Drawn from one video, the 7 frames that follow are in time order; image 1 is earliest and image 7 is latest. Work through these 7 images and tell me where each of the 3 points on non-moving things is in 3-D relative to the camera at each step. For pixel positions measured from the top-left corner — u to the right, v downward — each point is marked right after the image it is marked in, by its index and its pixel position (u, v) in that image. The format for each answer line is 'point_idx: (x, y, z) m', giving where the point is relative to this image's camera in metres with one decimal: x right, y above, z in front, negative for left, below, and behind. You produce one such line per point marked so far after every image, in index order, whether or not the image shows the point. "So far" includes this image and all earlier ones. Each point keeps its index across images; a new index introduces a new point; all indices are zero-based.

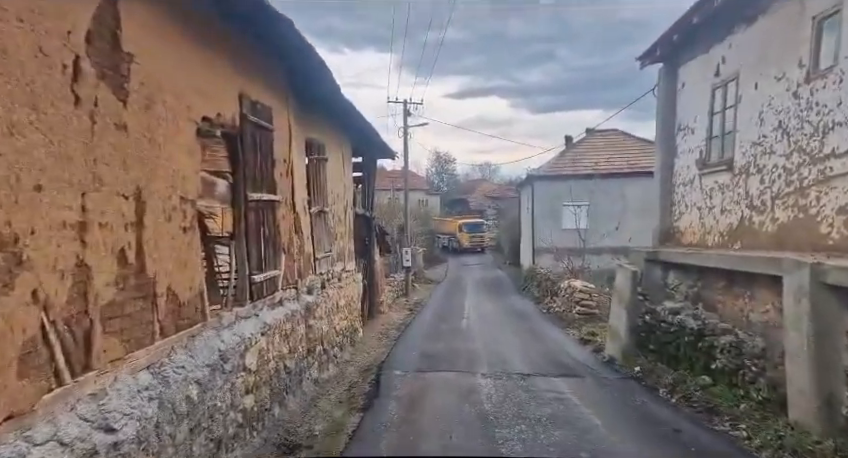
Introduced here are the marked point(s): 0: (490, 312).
0: (+1.8, -2.3, +16.1) m
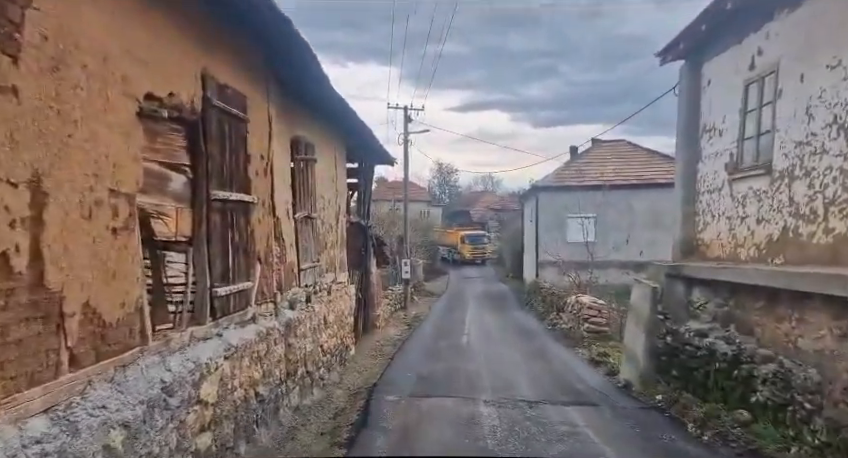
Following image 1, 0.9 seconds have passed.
0: (+1.8, -2.6, +15.3) m
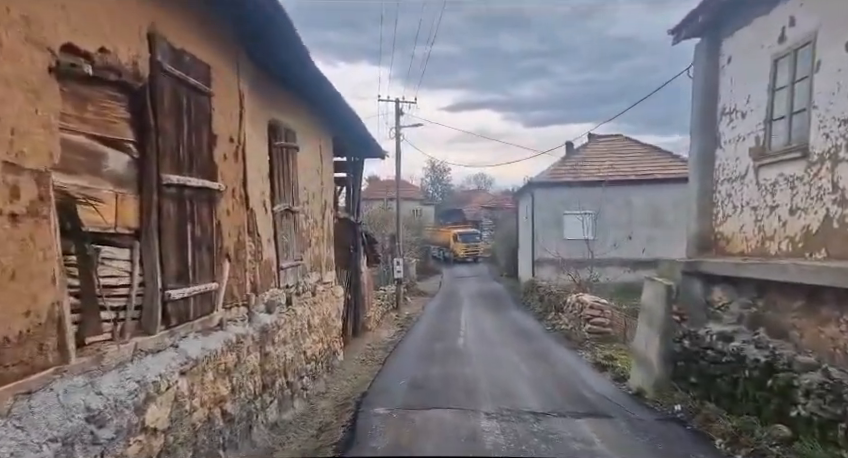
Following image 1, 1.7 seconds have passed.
0: (+1.6, -2.5, +14.6) m
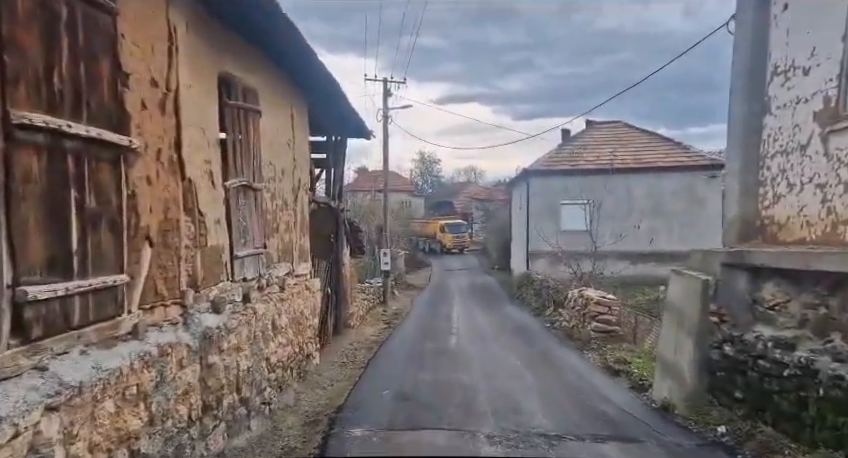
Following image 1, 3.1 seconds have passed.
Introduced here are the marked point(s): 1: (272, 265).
0: (+1.3, -2.2, +13.4) m
1: (-1.7, -0.4, +6.6) m
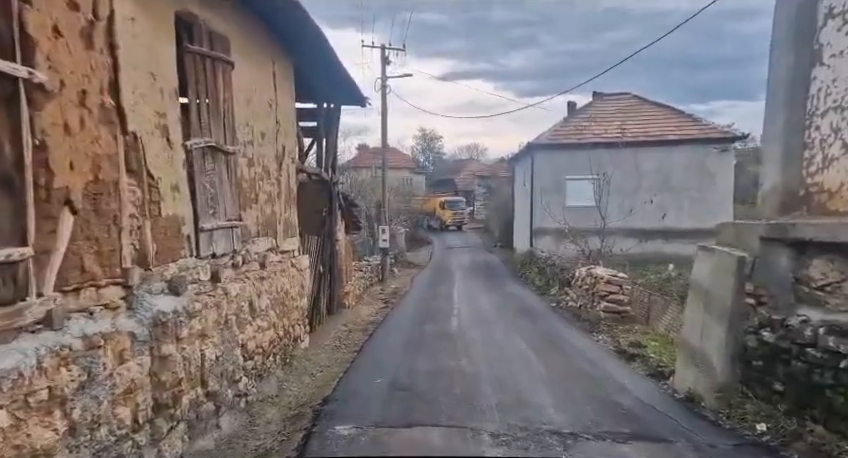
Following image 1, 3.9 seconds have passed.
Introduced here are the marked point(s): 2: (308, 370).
0: (+1.3, -1.7, +12.7) m
1: (-1.7, -0.1, +5.9) m
2: (-1.4, -1.7, +7.0) m
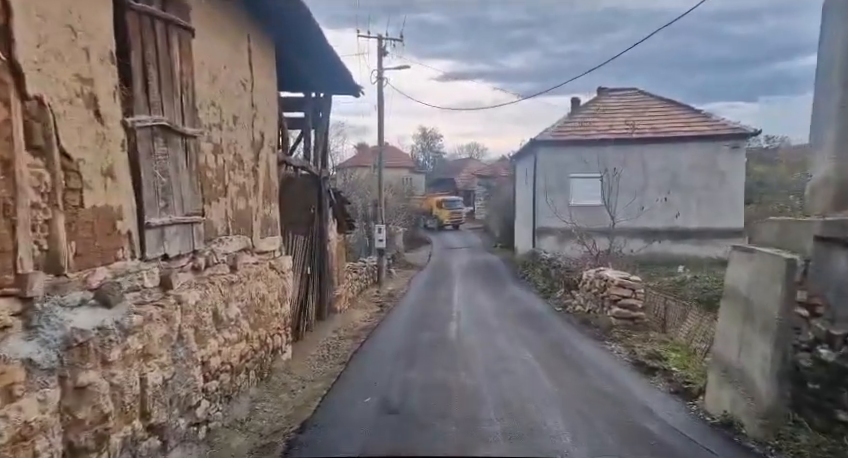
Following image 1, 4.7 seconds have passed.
0: (+1.3, -1.7, +11.9) m
1: (-1.8, -0.1, +5.1) m
2: (-1.5, -1.7, +6.2) m
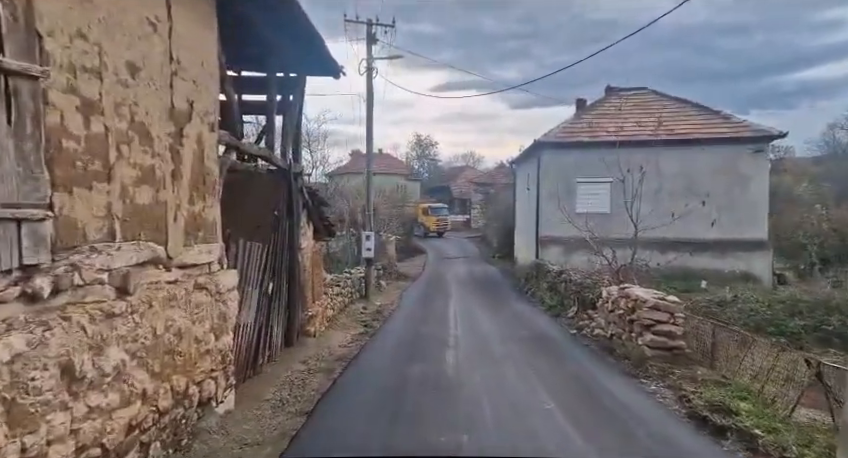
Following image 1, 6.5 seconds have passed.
0: (+1.1, -1.8, +10.1) m
1: (-1.9, -0.1, +3.2) m
2: (-1.6, -1.7, +4.4) m
